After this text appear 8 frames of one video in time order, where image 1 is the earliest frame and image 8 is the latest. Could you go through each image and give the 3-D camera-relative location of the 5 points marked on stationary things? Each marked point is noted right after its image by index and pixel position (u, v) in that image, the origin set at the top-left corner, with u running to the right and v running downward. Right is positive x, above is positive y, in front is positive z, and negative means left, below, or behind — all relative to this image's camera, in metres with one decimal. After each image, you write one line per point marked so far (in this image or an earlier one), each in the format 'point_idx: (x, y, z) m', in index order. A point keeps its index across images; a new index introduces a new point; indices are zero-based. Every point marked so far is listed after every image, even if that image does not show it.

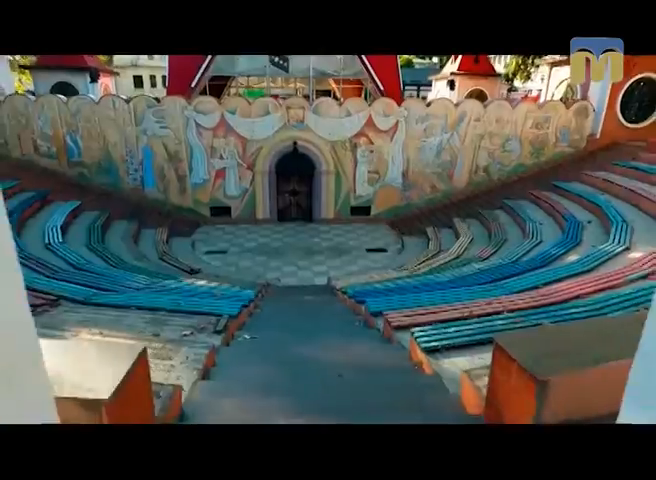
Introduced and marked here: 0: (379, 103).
0: (+0.8, +2.2, +6.5) m
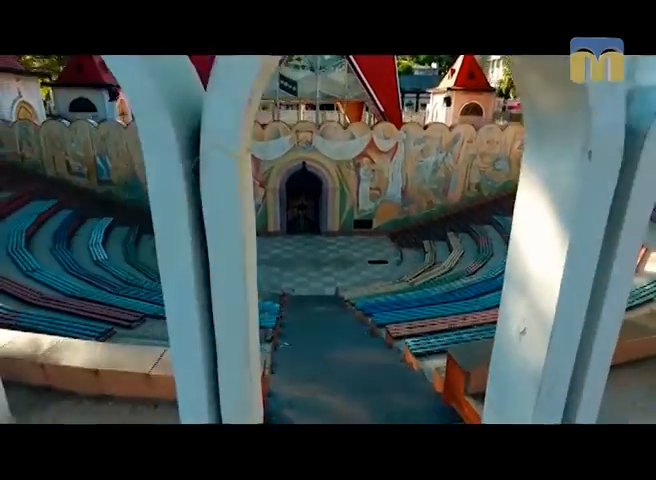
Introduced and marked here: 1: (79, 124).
0: (+0.9, +2.0, +7.2) m
1: (-4.4, +2.0, +6.9) m
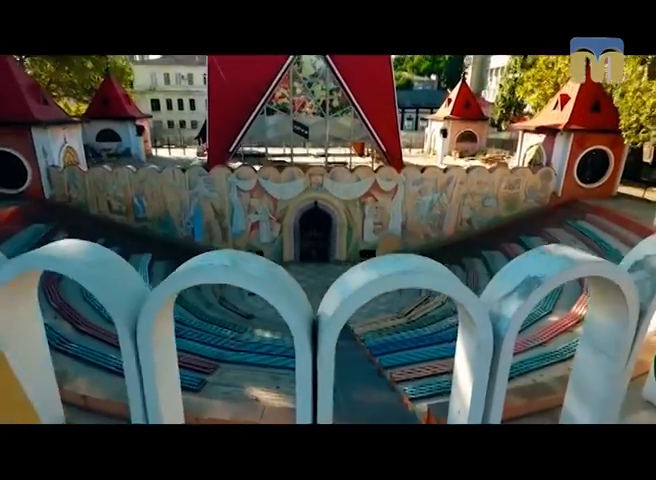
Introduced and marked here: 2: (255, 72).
0: (+1.1, +1.4, +8.2) m
1: (-4.2, +1.4, +7.9) m
2: (-1.8, +4.1, +9.6) m
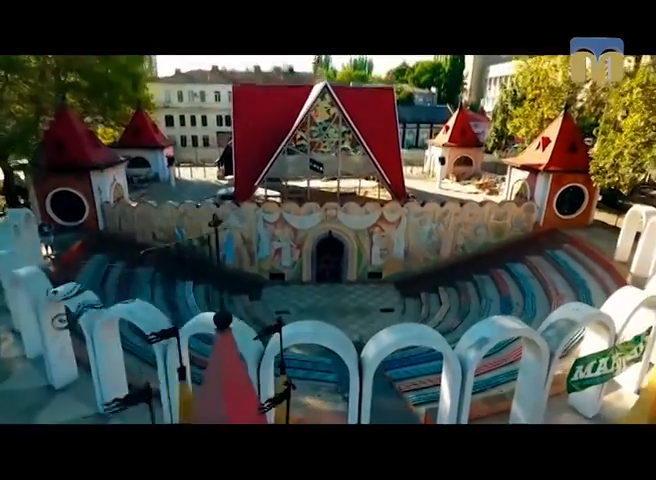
0: (+1.5, +0.8, +9.5) m
1: (-3.8, +0.8, +9.3) m
2: (-1.5, +3.5, +10.9) m
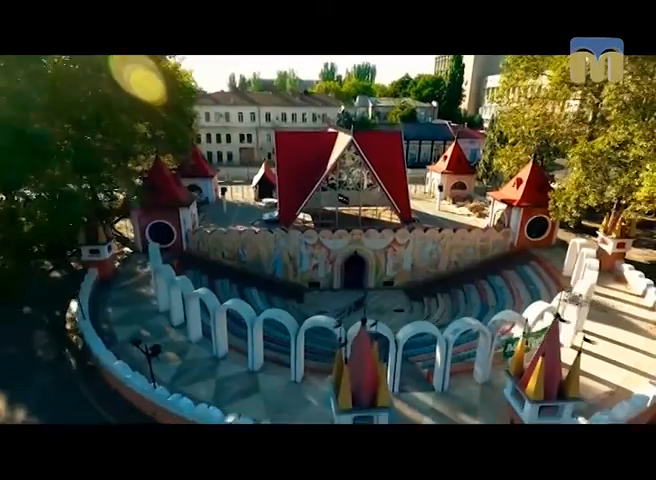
0: (+2.3, +0.3, +12.6) m
1: (-3.0, +0.2, +12.4) m
2: (-0.7, +3.0, +14.0) m
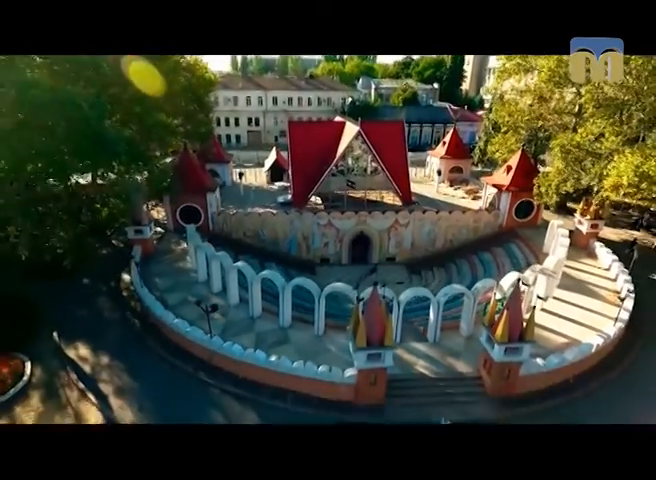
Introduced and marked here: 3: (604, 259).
0: (+2.6, +1.0, +14.2) m
1: (-2.7, +0.9, +13.9) m
2: (-0.3, +3.7, +15.4) m
3: (+7.9, -0.5, +11.3) m
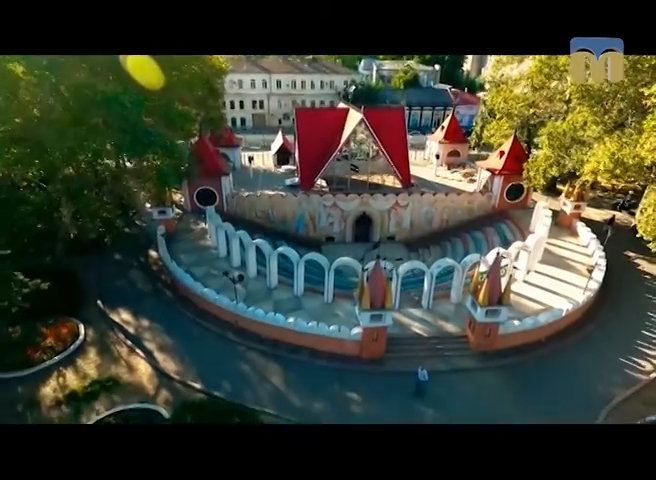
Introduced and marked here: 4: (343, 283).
0: (+2.8, +1.7, +15.3) m
1: (-2.5, +1.7, +15.1) m
2: (-0.1, +4.6, +16.4) m
3: (+8.1, +0.1, +12.6) m
4: (+0.4, -1.1, +10.4) m
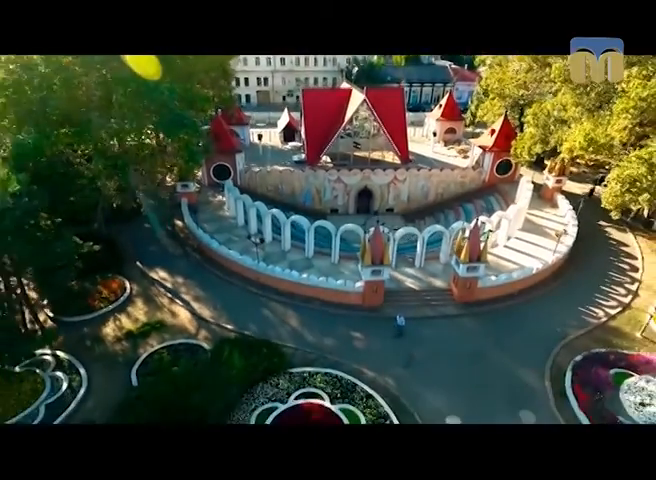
0: (+3.0, +2.9, +16.7) m
1: (-2.3, +2.9, +16.5) m
2: (+0.1, +5.8, +17.7) m
3: (+8.3, +1.1, +14.1) m
4: (+0.6, -0.2, +12.0) m
